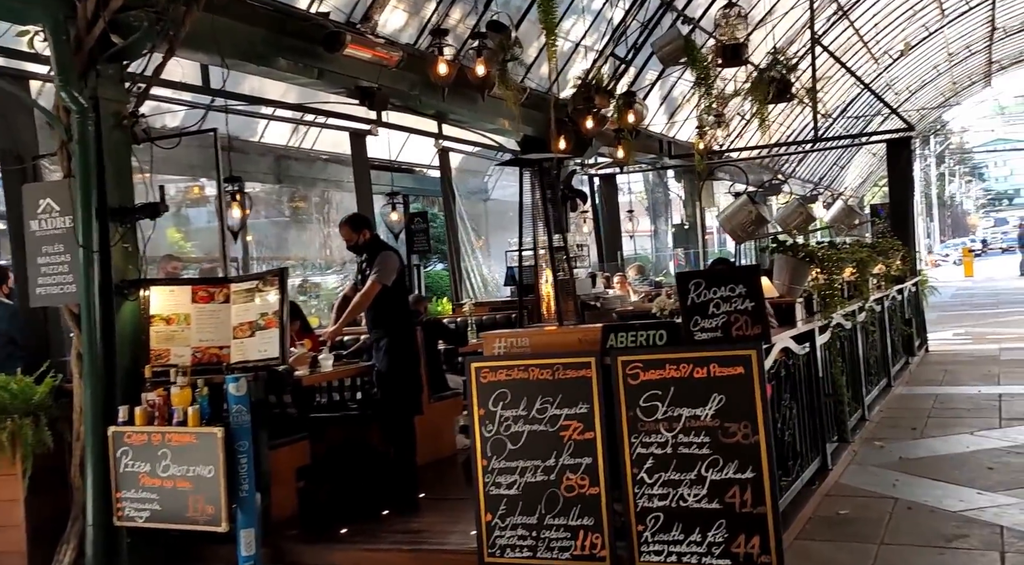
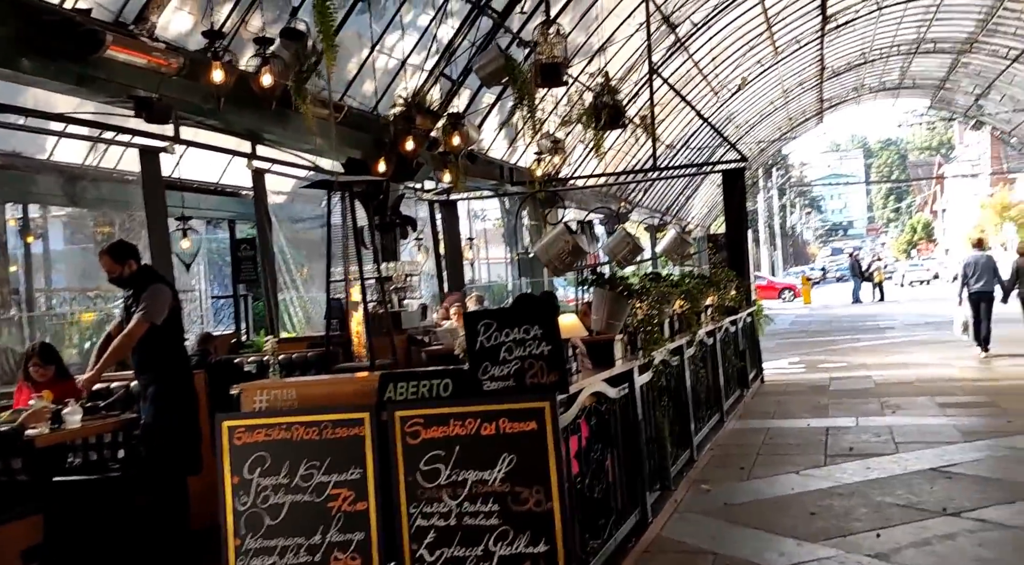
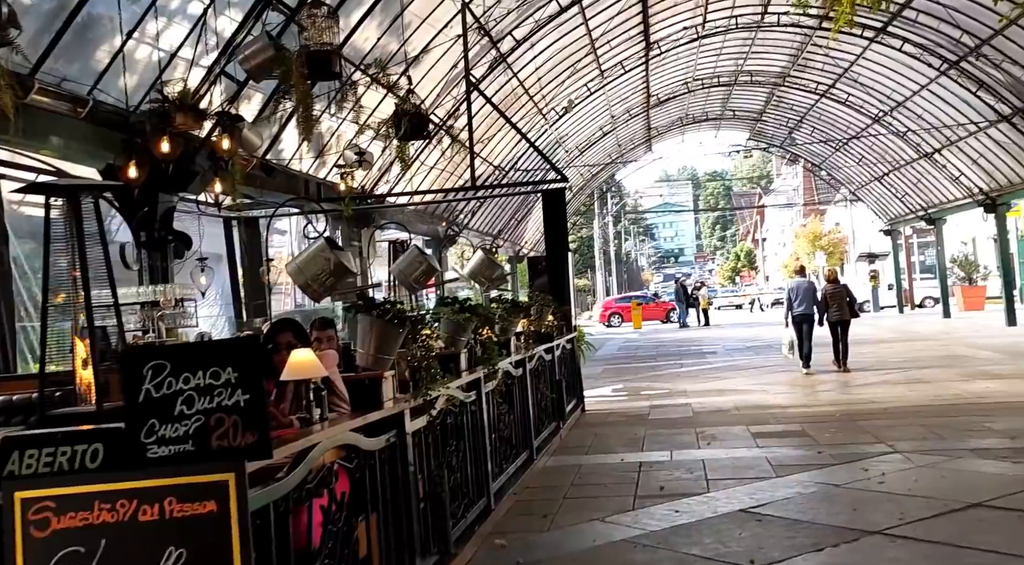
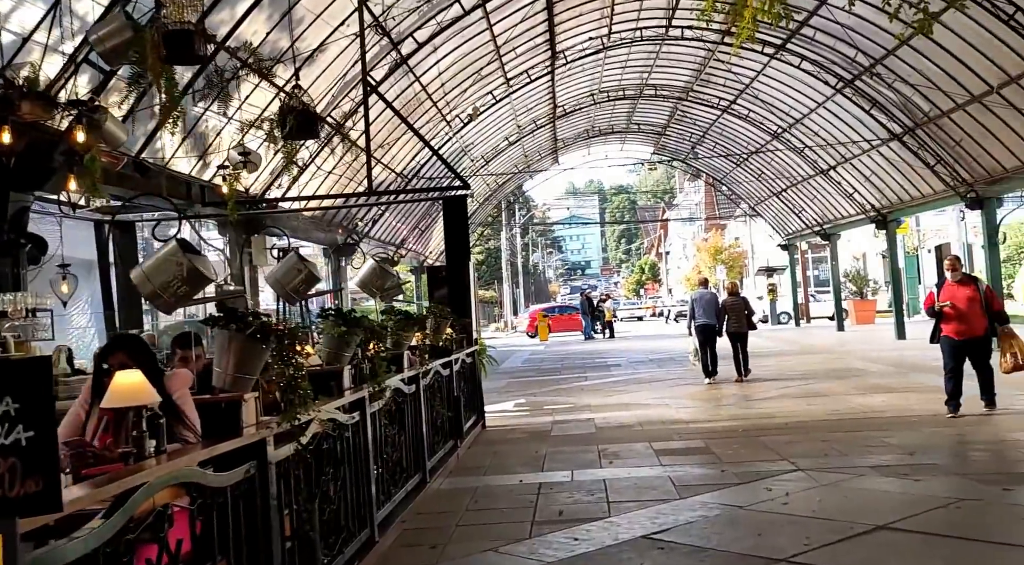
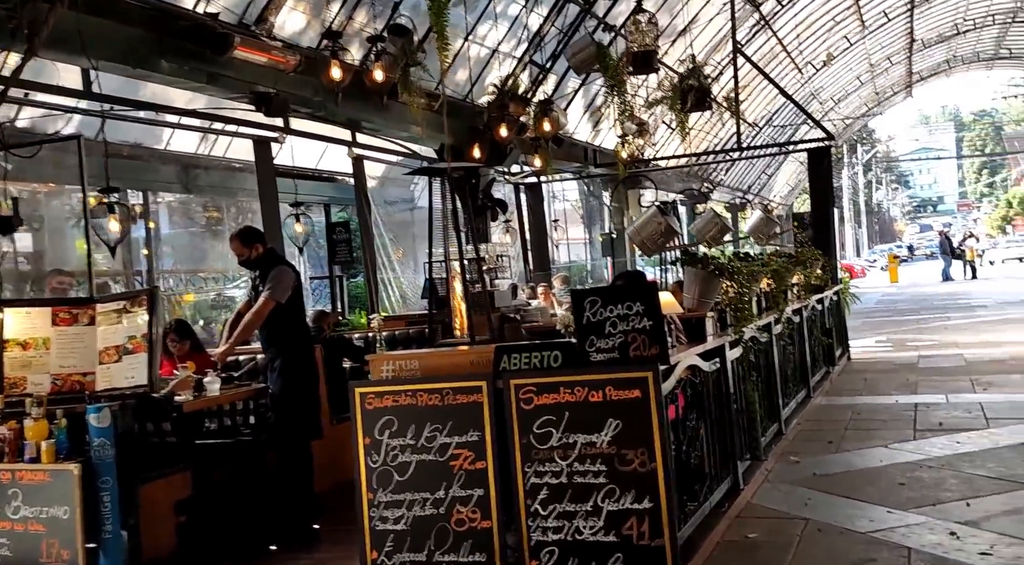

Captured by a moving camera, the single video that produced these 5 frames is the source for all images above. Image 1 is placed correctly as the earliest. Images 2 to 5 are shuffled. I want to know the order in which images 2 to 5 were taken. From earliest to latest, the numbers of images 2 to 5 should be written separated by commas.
5, 2, 3, 4
